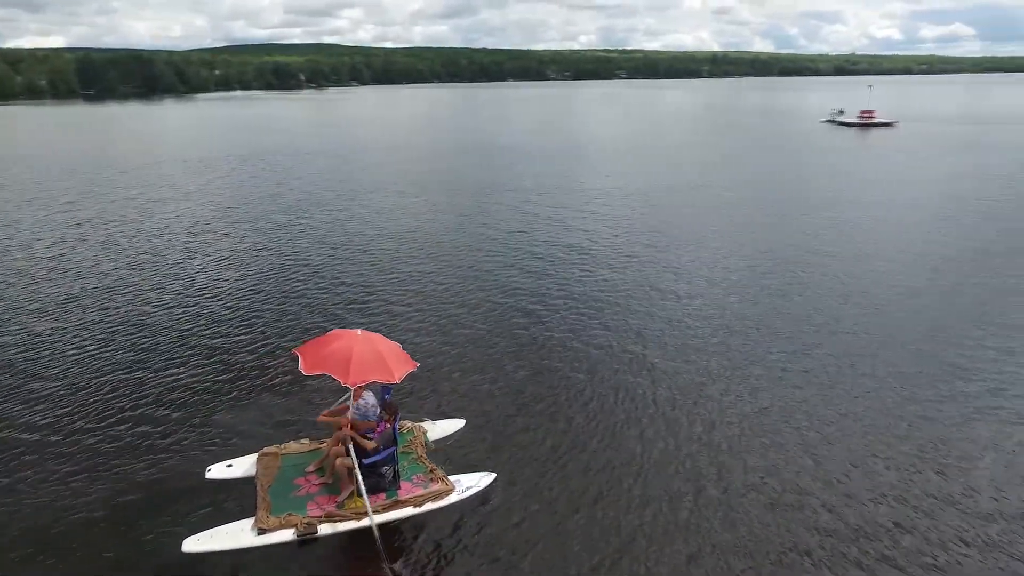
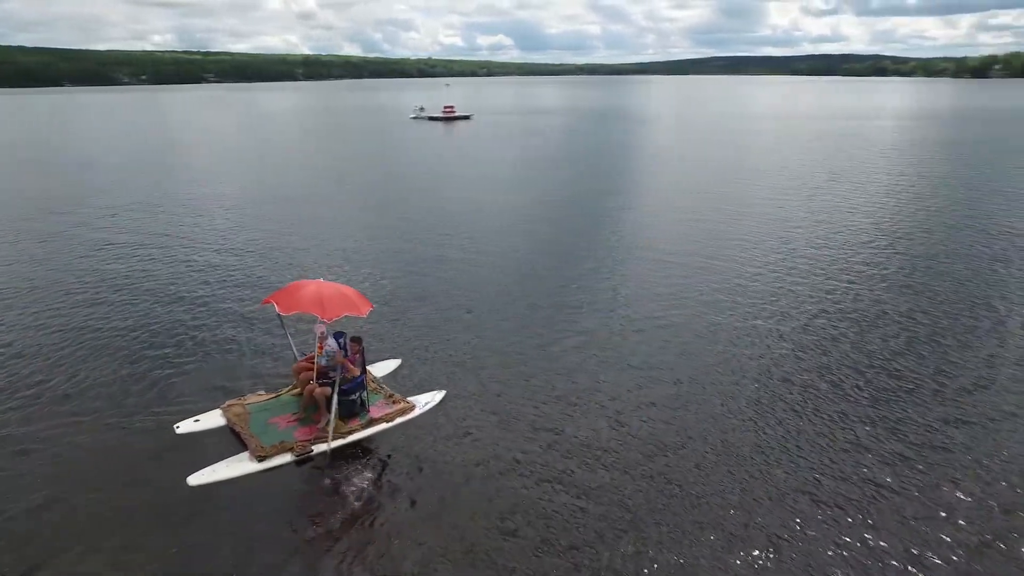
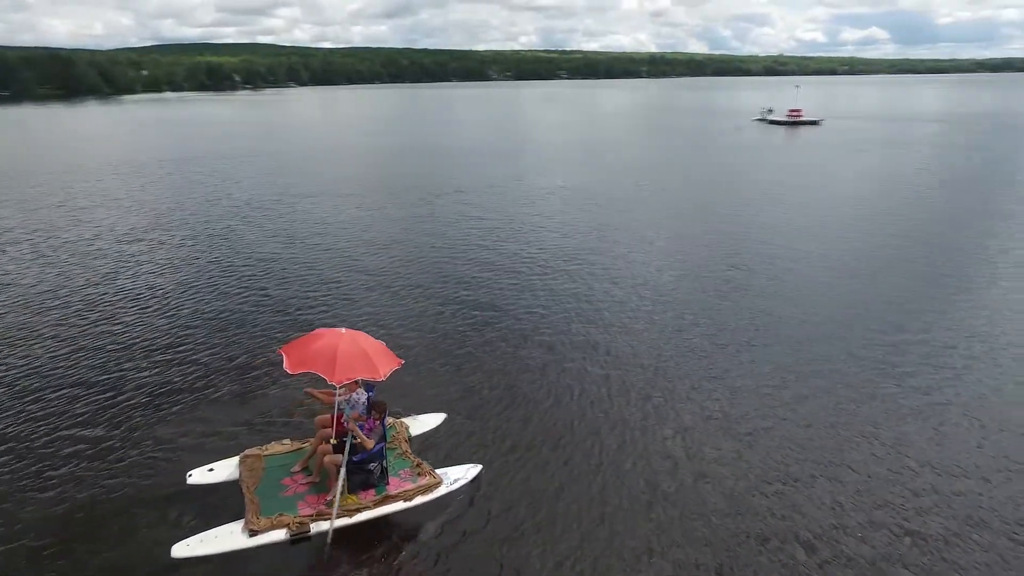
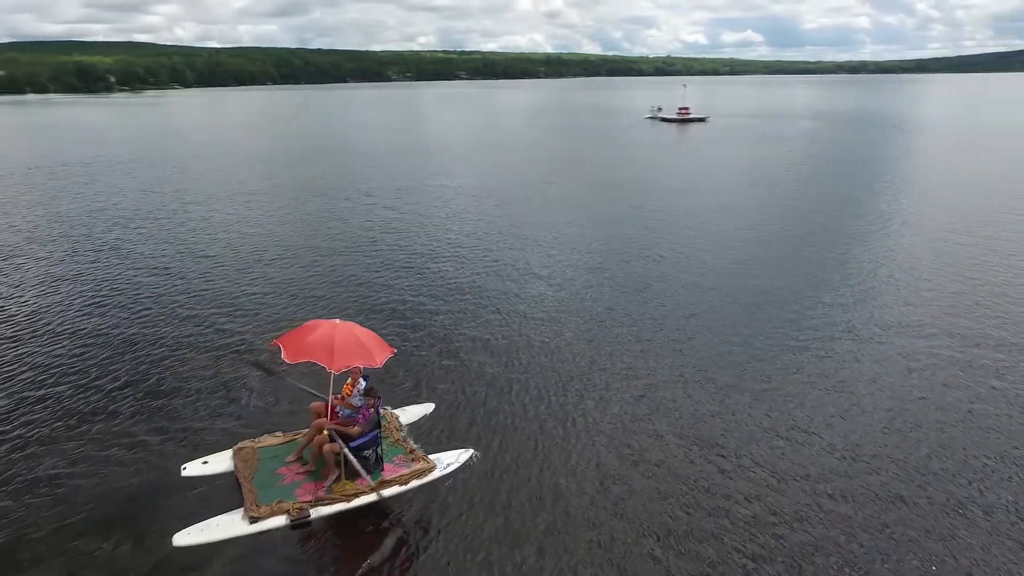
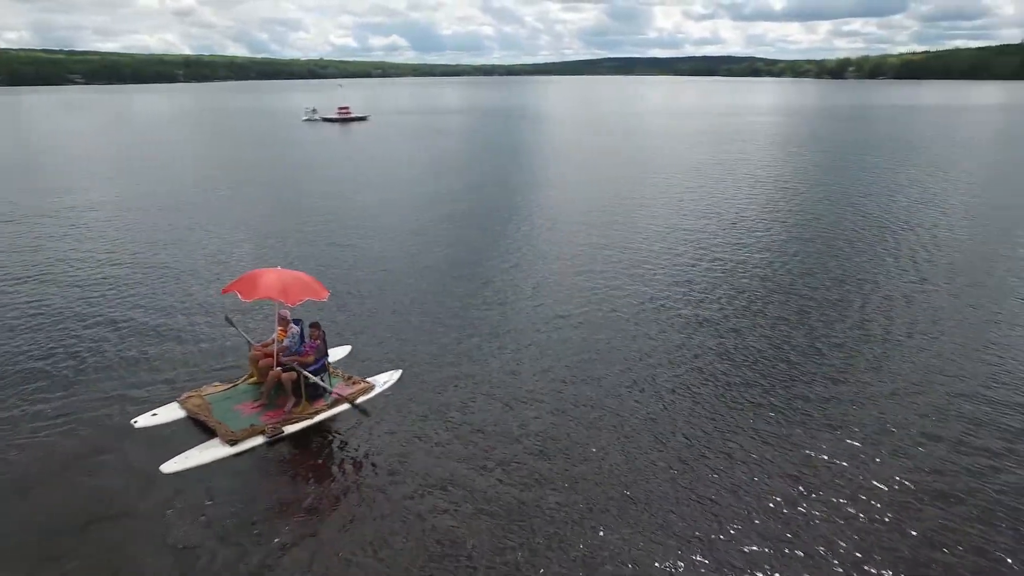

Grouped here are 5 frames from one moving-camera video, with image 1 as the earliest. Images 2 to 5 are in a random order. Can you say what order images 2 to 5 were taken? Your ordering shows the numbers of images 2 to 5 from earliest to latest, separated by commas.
3, 4, 2, 5
